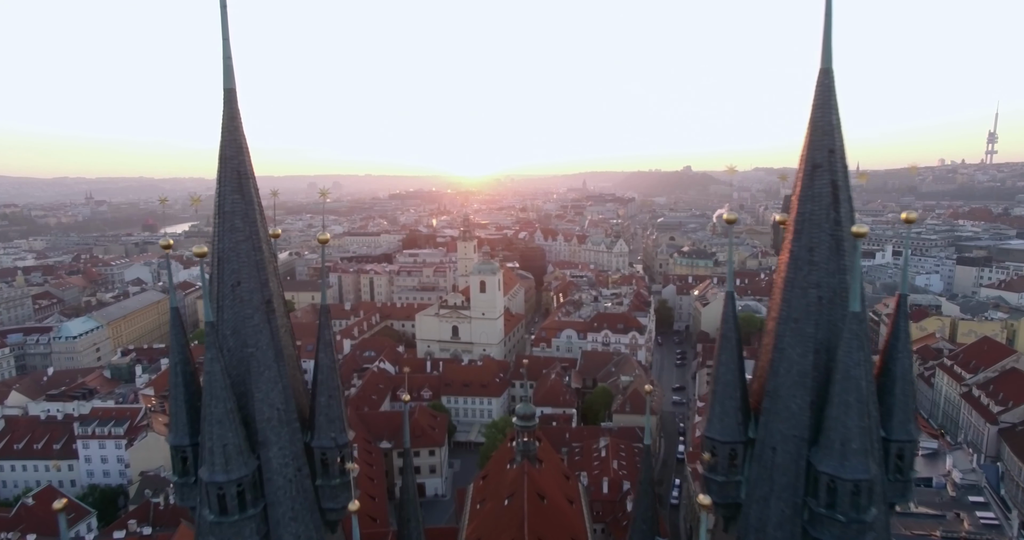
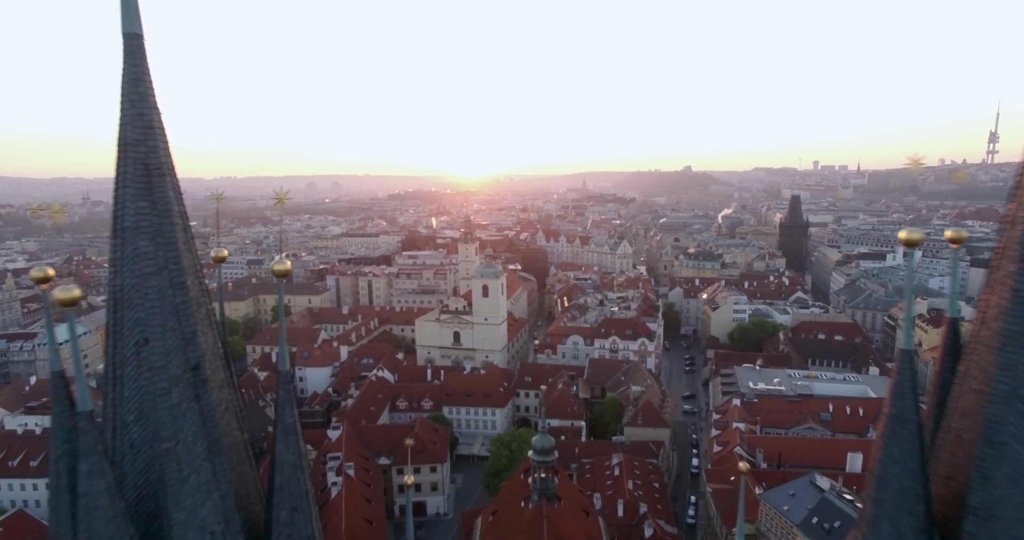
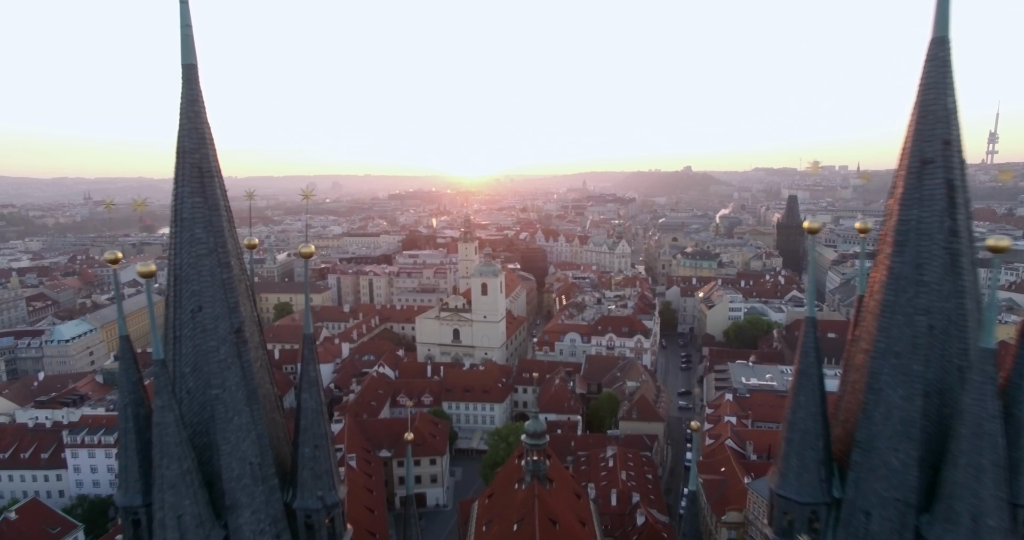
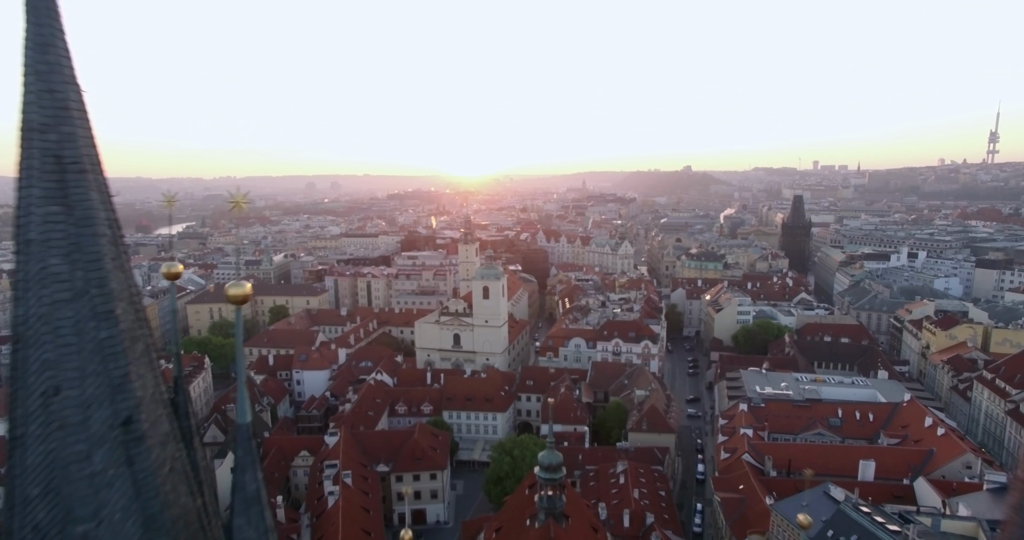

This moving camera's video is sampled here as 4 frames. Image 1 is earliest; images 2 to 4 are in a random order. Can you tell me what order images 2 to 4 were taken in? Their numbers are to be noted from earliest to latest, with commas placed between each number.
3, 2, 4
